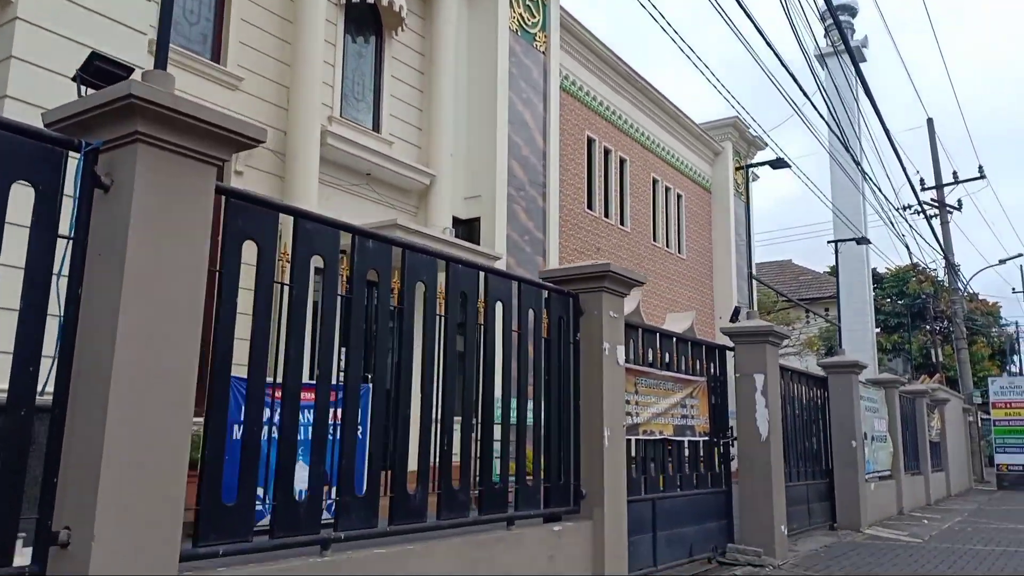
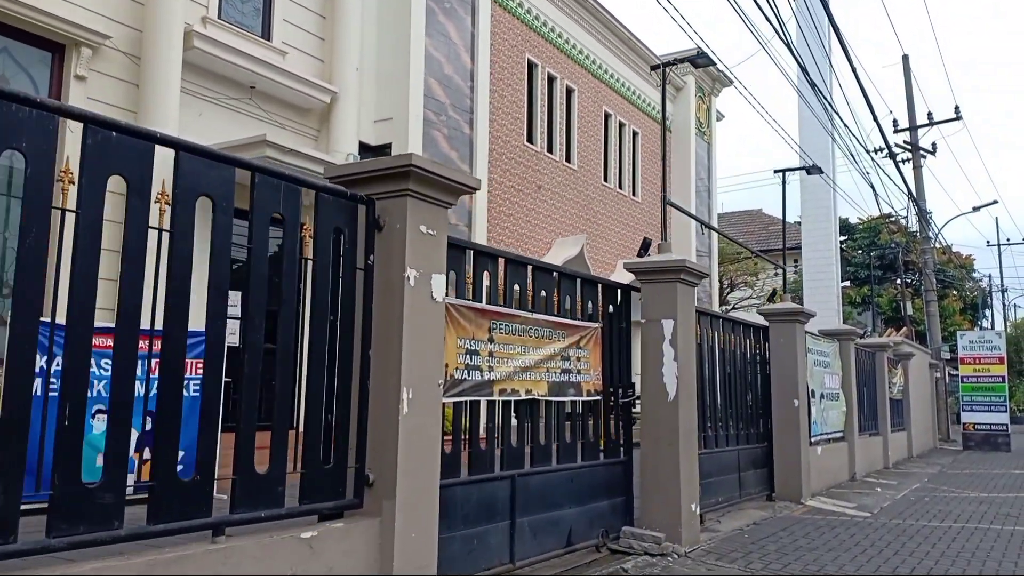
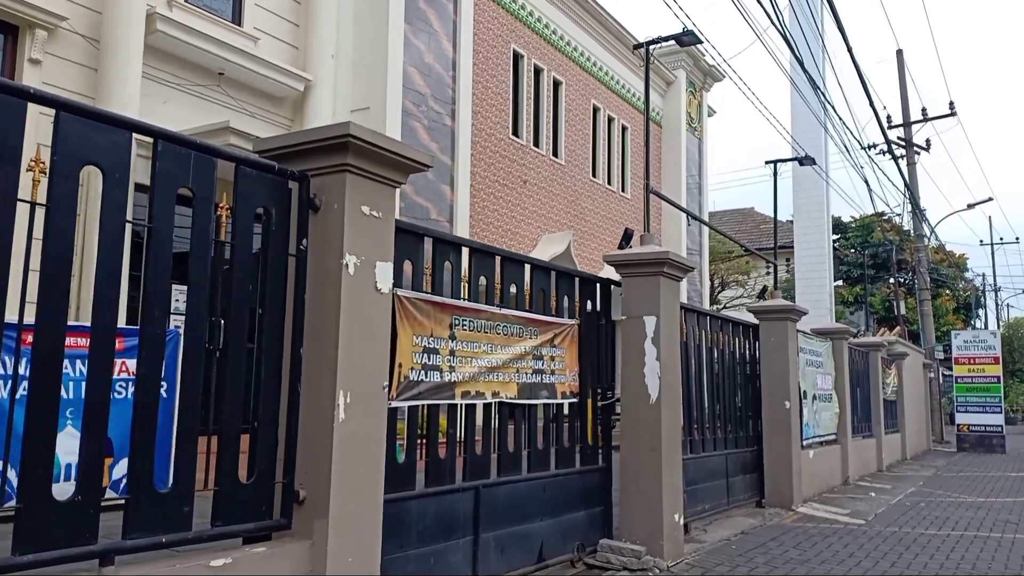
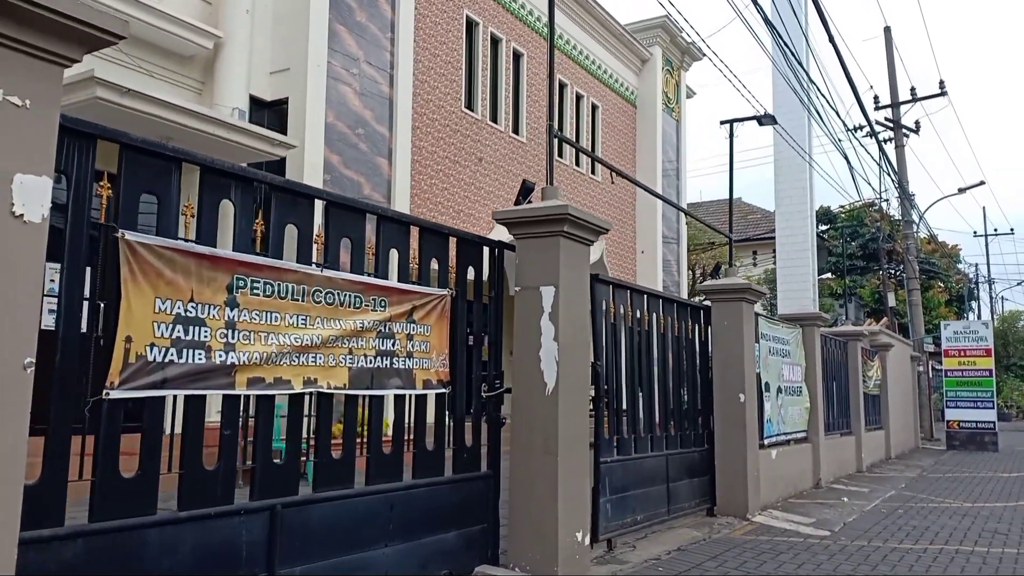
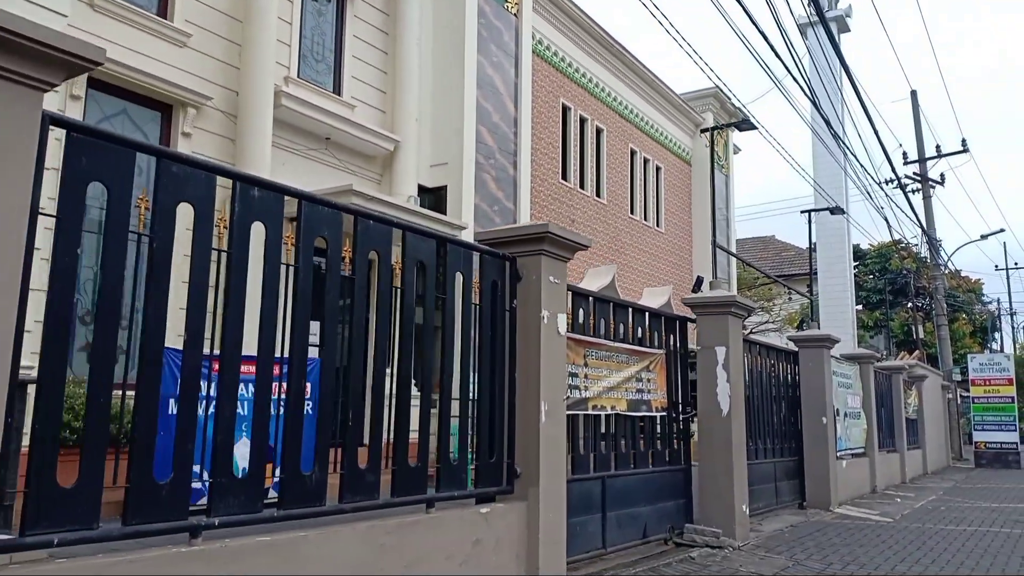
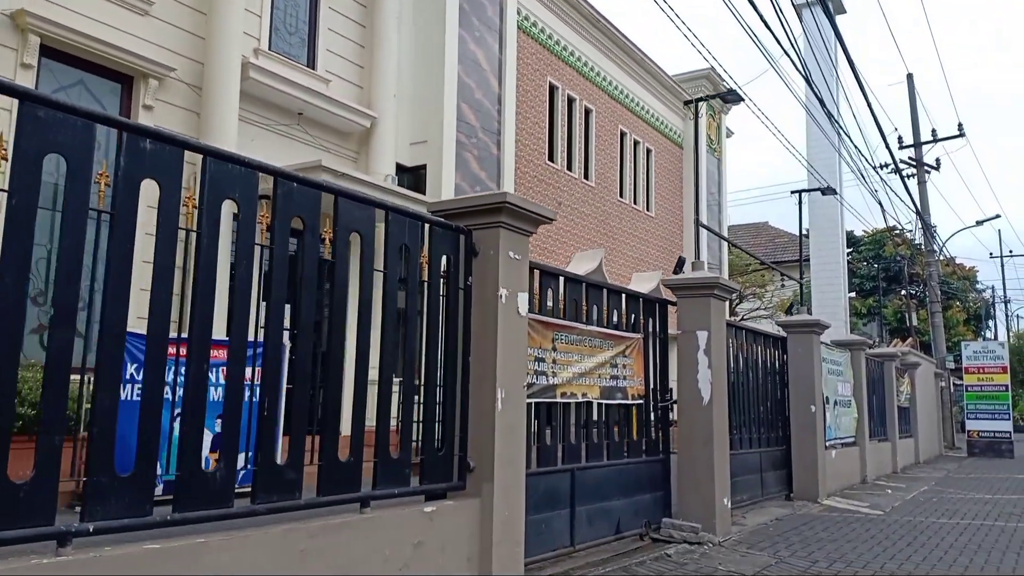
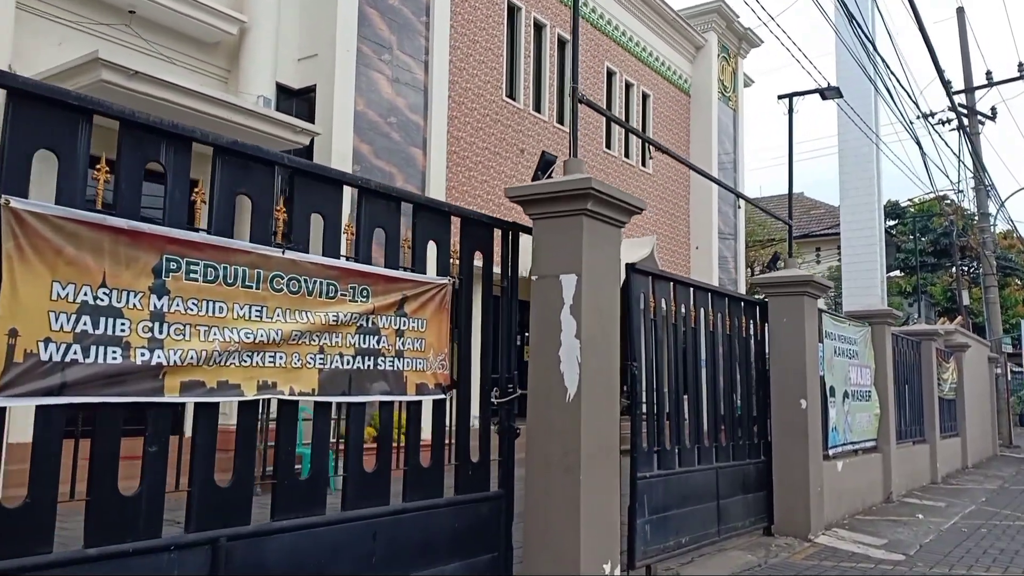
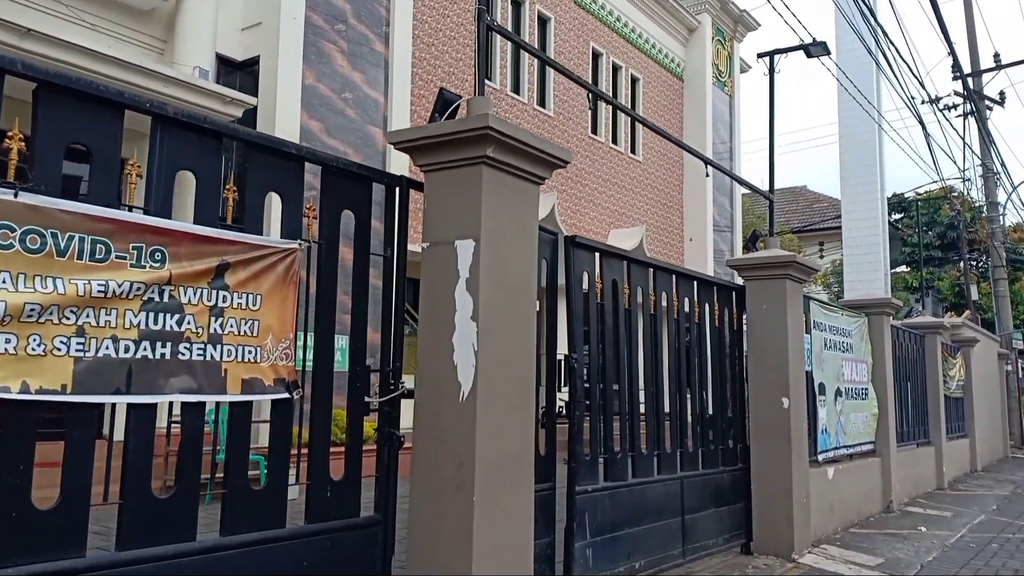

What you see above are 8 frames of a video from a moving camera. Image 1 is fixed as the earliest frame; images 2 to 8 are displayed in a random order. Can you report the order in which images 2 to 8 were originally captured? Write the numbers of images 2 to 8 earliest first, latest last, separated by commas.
5, 6, 2, 3, 4, 7, 8
